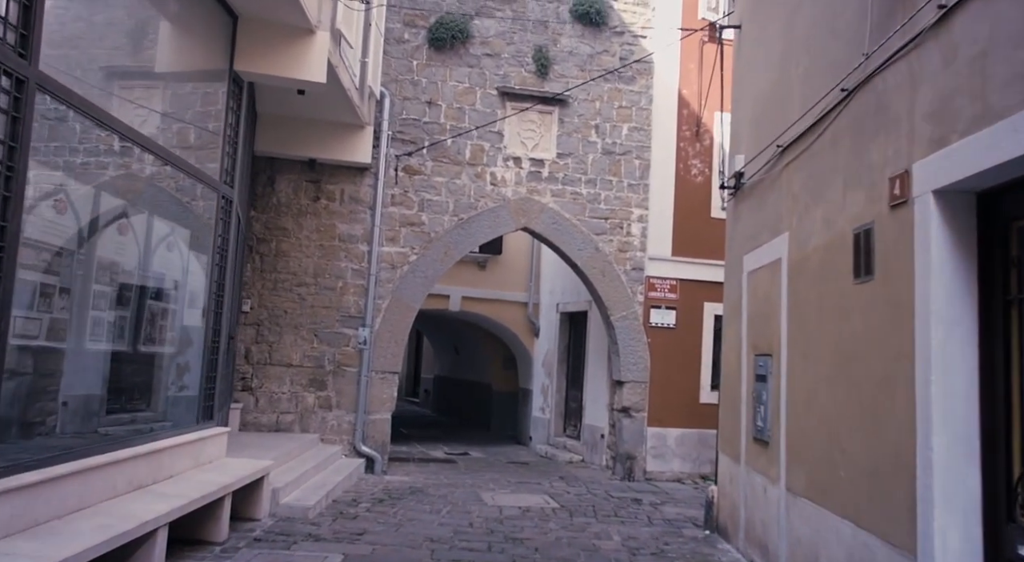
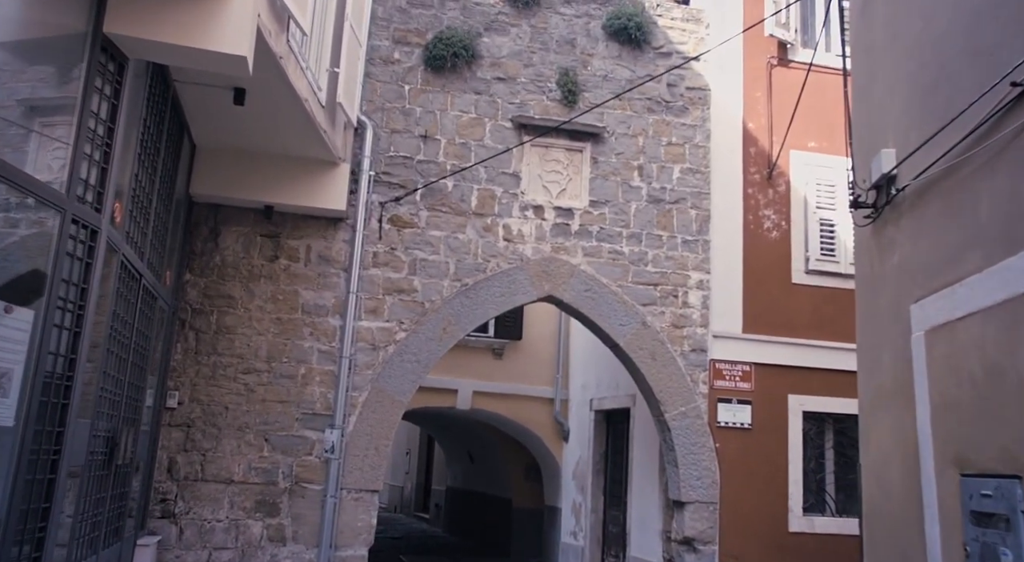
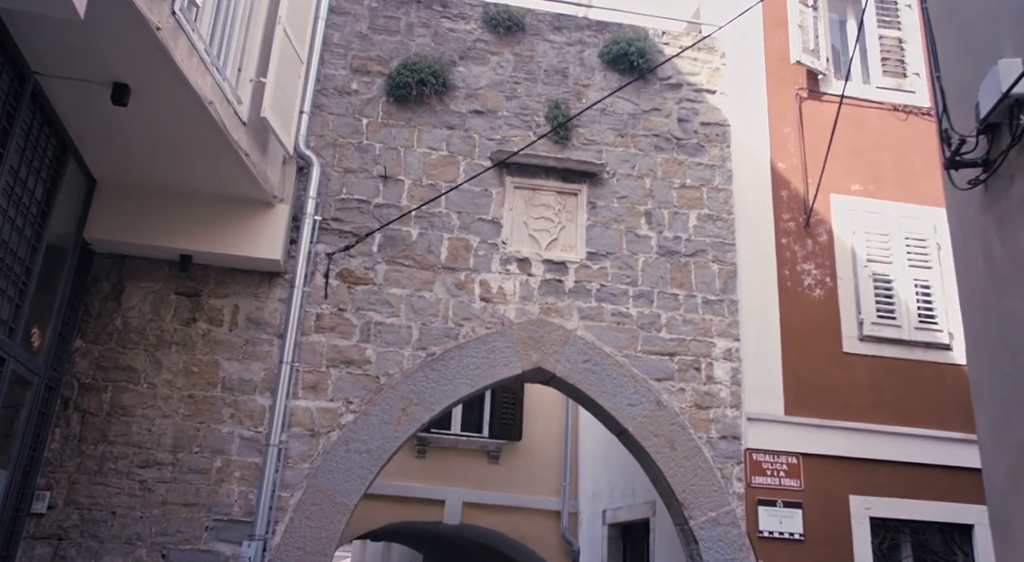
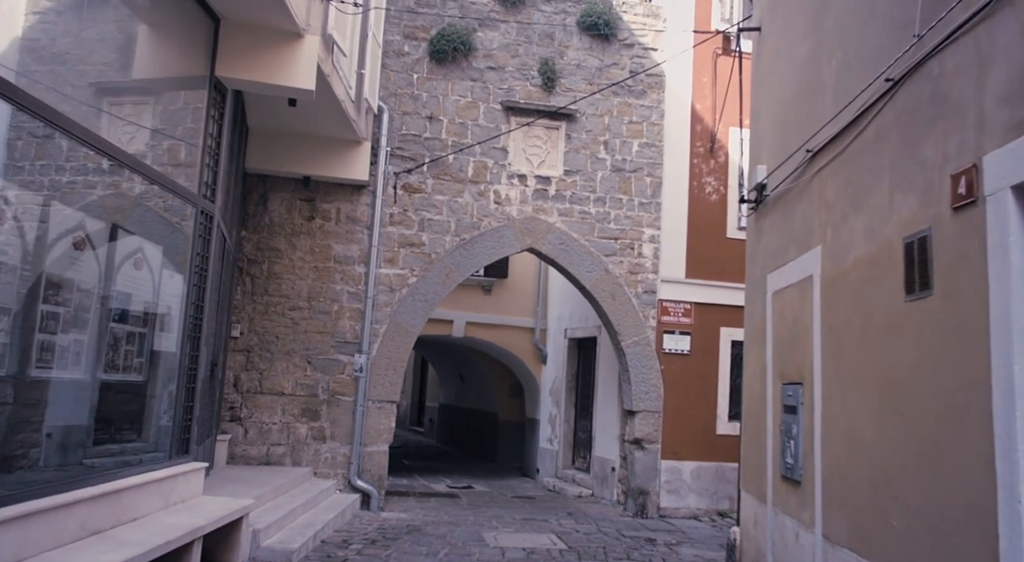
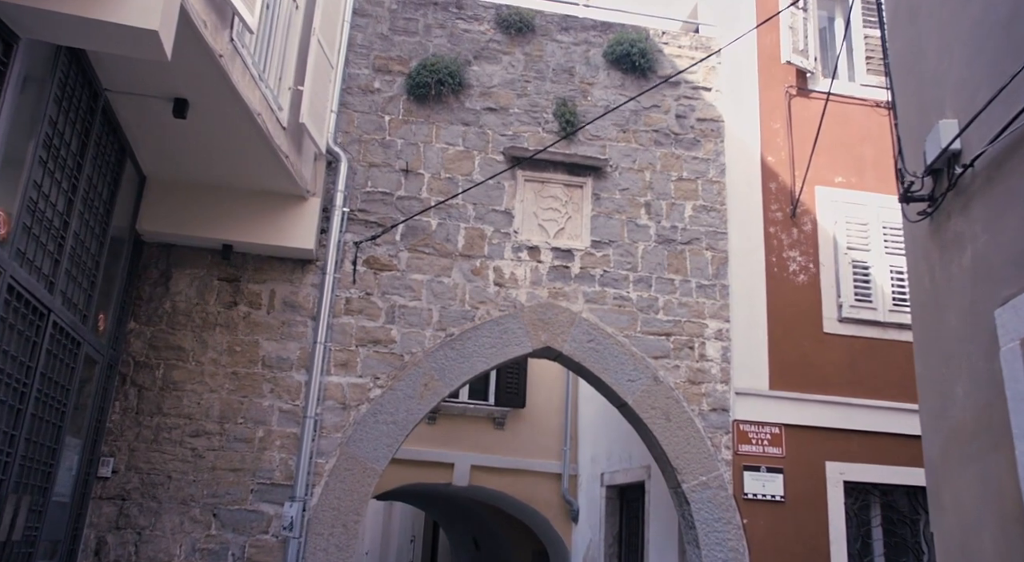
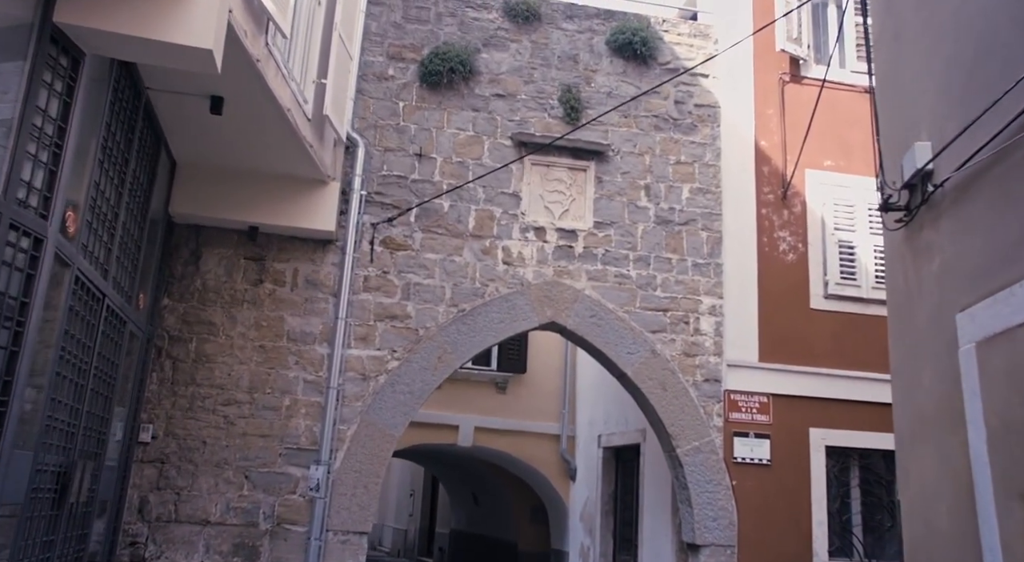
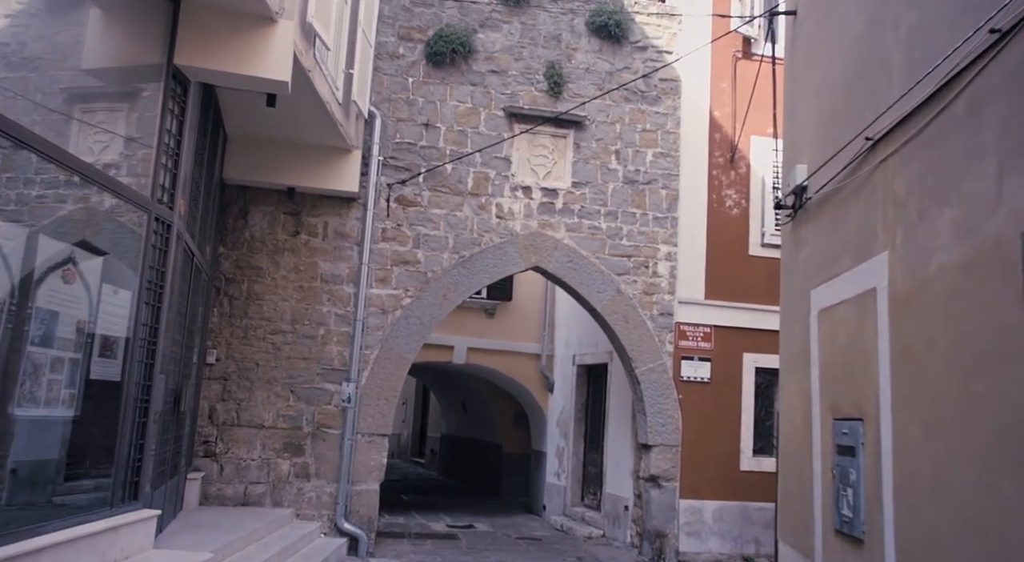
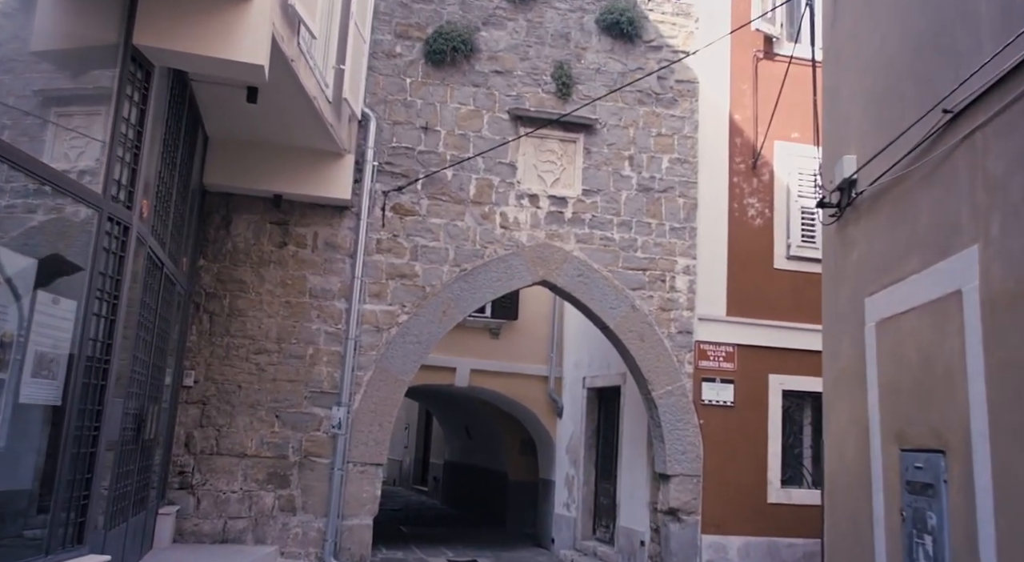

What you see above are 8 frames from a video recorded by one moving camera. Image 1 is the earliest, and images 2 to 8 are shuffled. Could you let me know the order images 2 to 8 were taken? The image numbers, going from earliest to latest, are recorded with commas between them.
4, 7, 8, 2, 6, 5, 3
